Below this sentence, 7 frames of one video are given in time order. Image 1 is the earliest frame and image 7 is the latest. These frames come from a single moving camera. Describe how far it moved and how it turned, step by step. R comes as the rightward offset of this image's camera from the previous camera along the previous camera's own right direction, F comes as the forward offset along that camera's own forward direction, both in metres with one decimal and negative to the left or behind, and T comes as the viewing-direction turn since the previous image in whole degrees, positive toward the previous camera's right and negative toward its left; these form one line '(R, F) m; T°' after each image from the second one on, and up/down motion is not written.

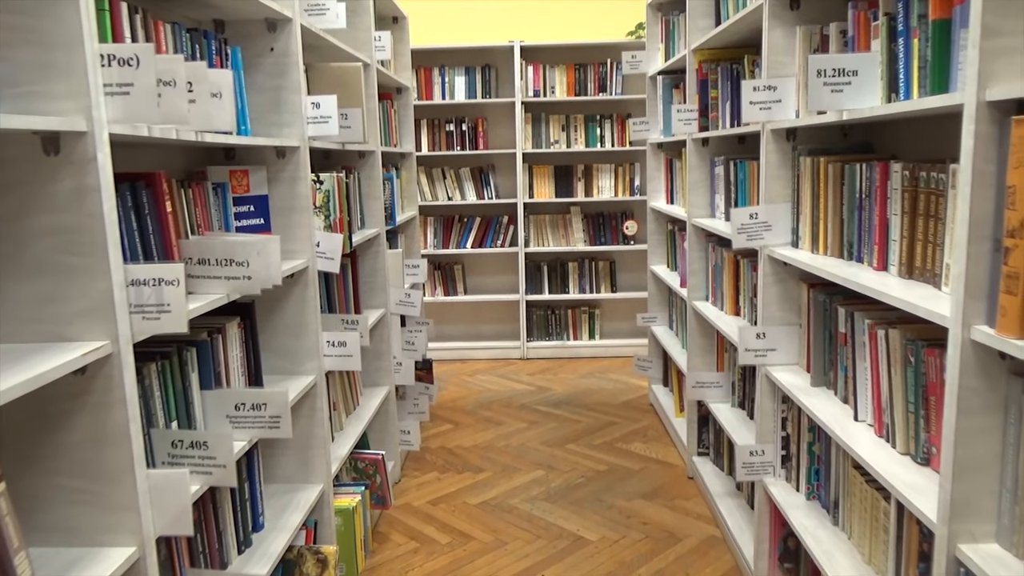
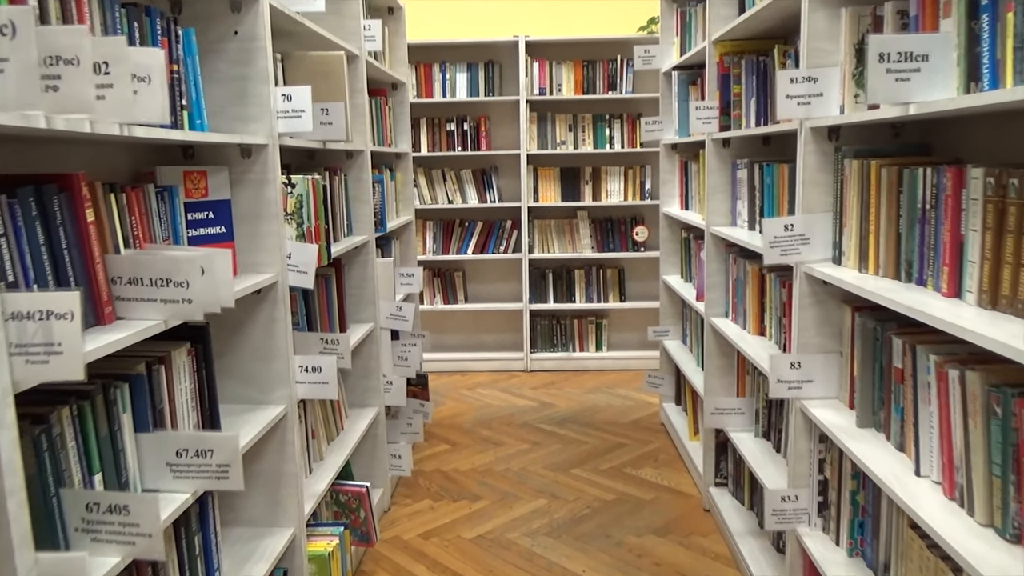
(0.0, +0.3) m; 0°
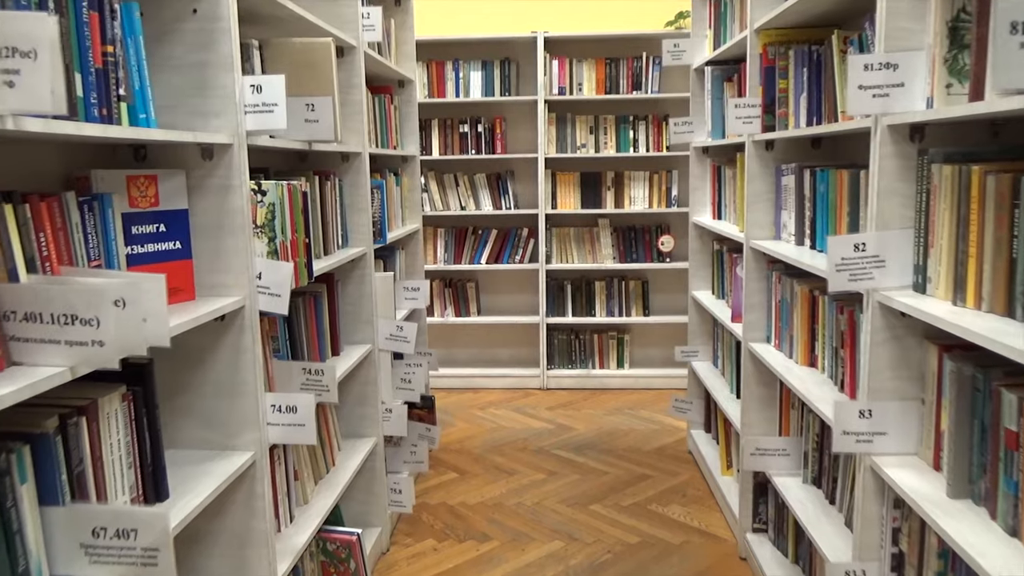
(0.0, +0.3) m; -1°
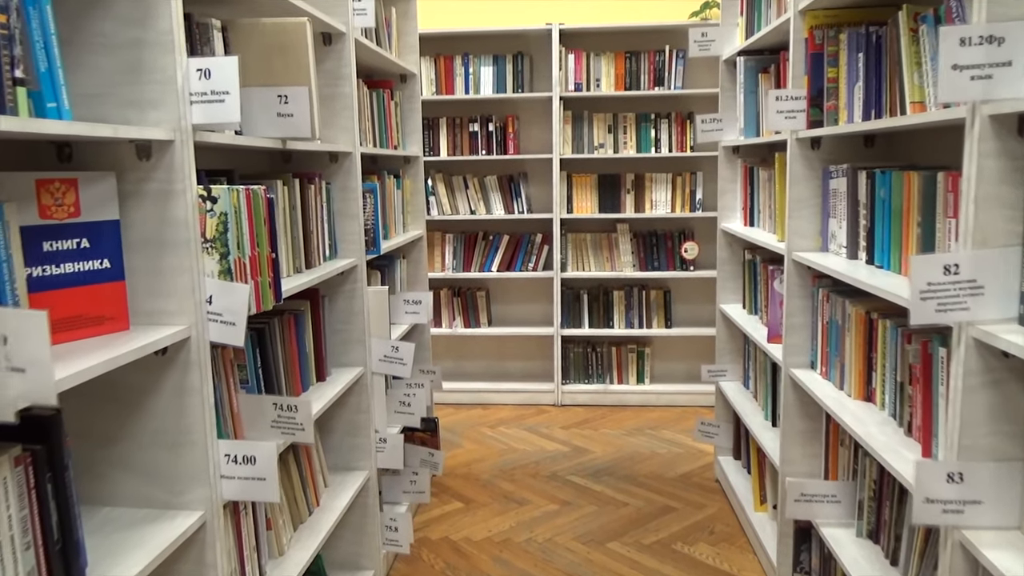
(0.0, +0.3) m; -1°
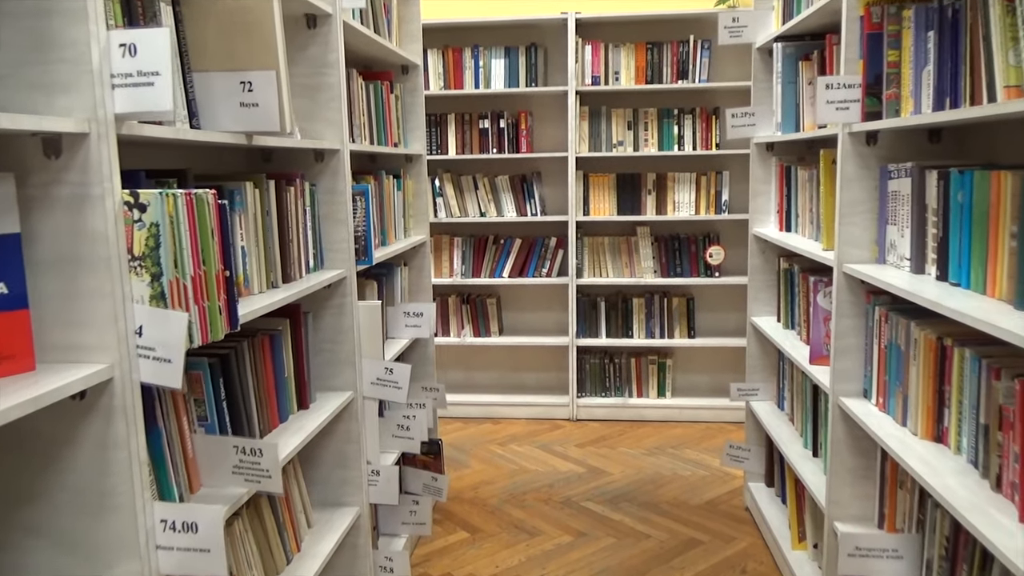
(0.0, +0.3) m; -1°
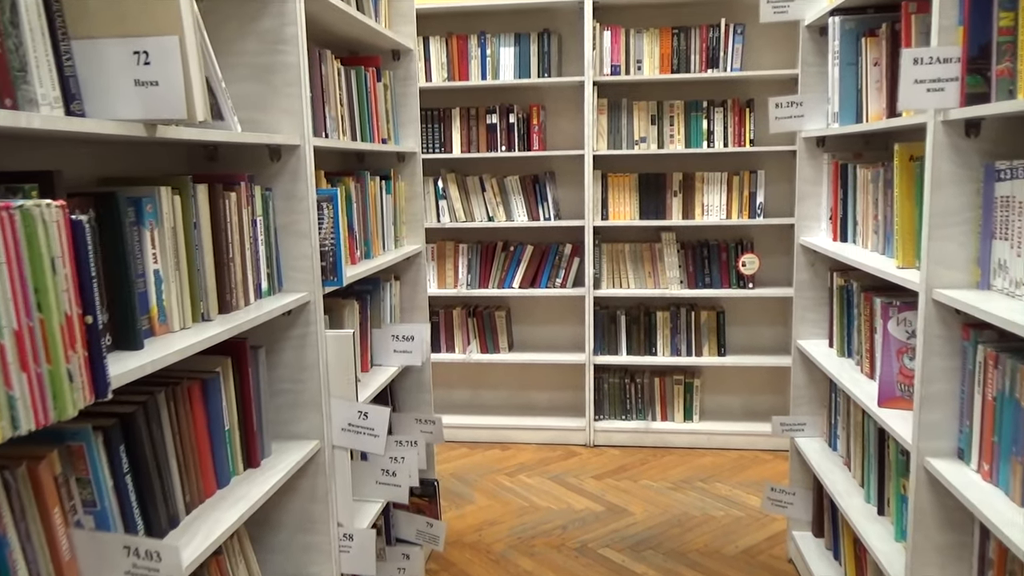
(0.0, +0.4) m; -1°
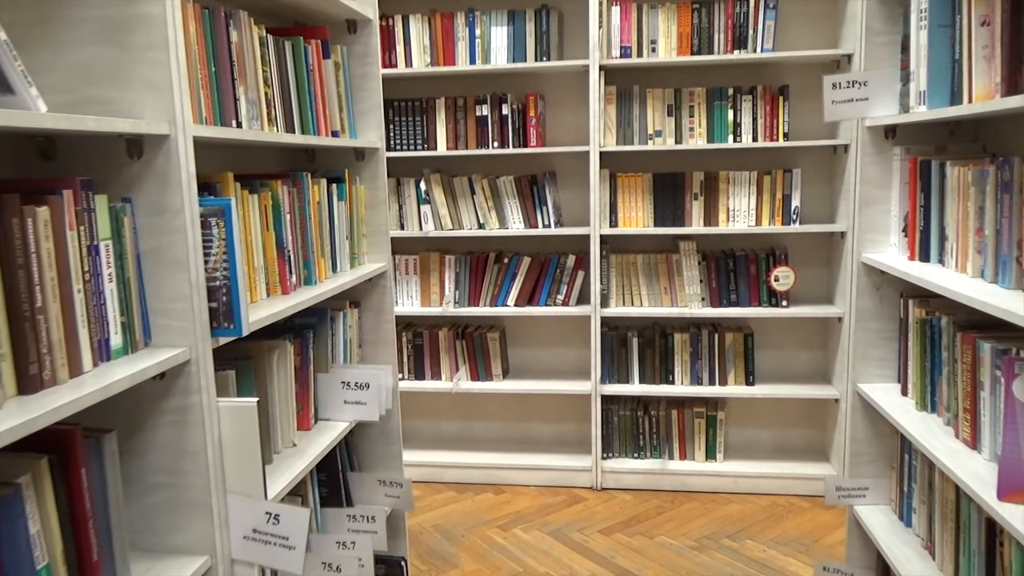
(+0.1, +0.5) m; -1°
